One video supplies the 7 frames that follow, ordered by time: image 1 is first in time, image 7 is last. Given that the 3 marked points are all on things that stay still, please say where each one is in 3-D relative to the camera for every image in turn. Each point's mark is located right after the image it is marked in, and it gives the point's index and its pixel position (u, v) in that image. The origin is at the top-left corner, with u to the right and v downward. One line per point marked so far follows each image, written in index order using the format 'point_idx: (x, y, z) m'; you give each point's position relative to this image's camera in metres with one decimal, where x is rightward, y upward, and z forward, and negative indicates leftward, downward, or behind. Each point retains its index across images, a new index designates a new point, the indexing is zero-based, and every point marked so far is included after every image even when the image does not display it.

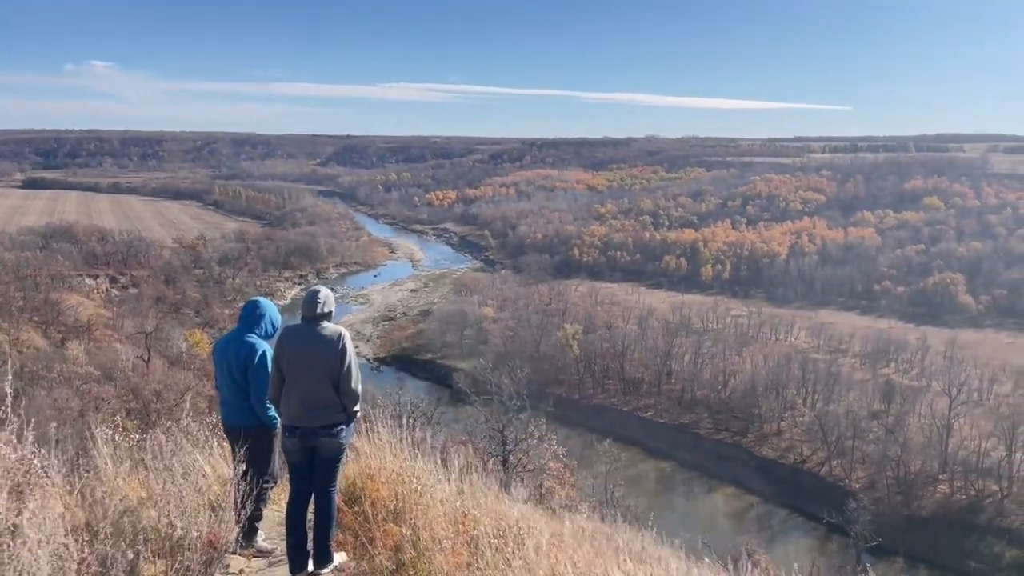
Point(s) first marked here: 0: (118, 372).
0: (-9.6, -2.0, +13.2) m
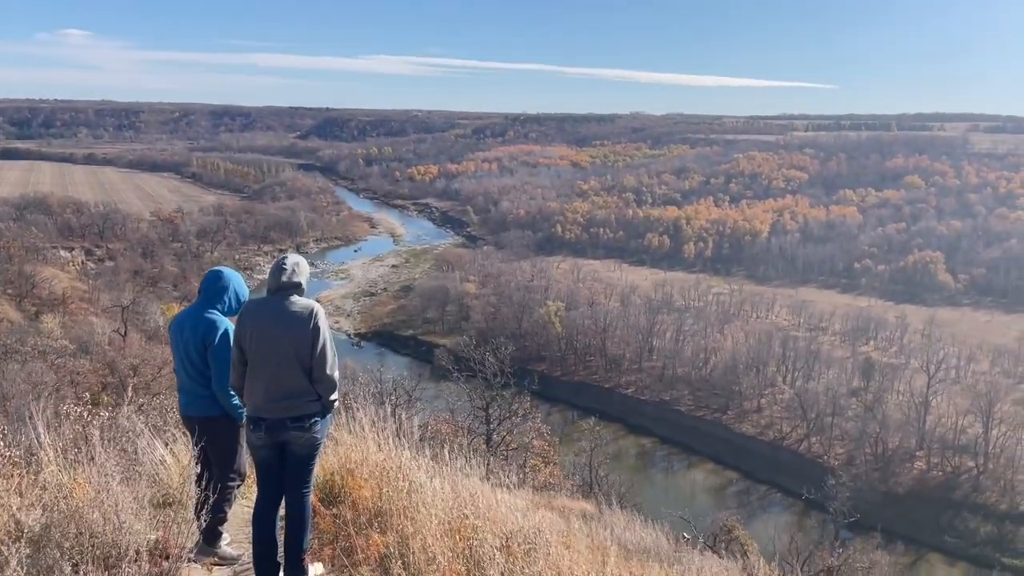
0: (-10.0, -1.4, +13.1) m
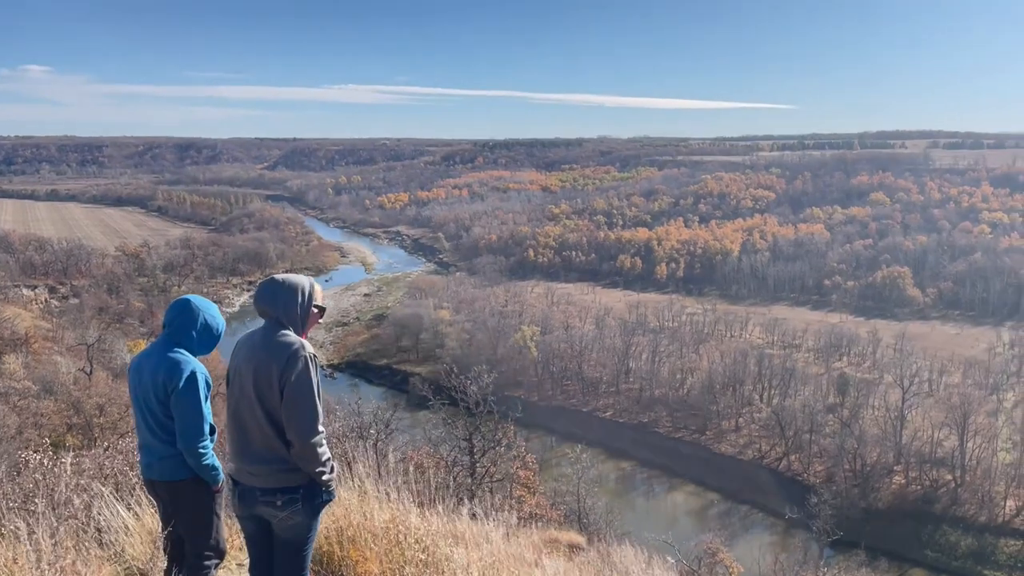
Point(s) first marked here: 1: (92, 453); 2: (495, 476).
0: (-10.5, -2.3, +12.8) m
1: (-7.3, -2.9, +9.5) m
2: (-0.3, -4.2, +12.0) m
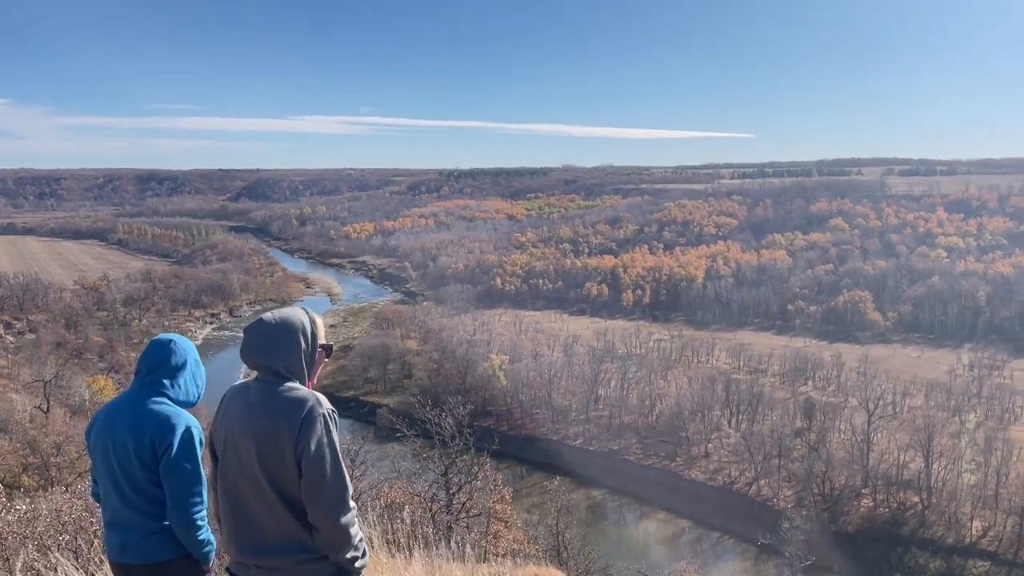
0: (-11.2, -3.0, +12.4) m
1: (-7.9, -3.5, +9.2) m
2: (-0.9, -4.8, +11.9) m
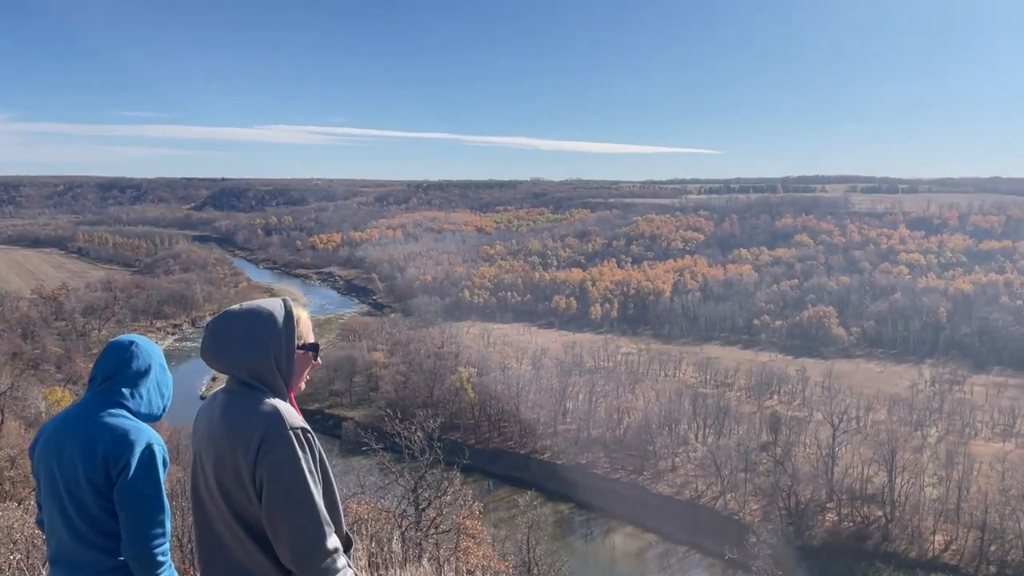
0: (-11.8, -3.2, +12.0) m
1: (-8.5, -3.6, +9.0) m
2: (-1.6, -5.0, +11.7) m
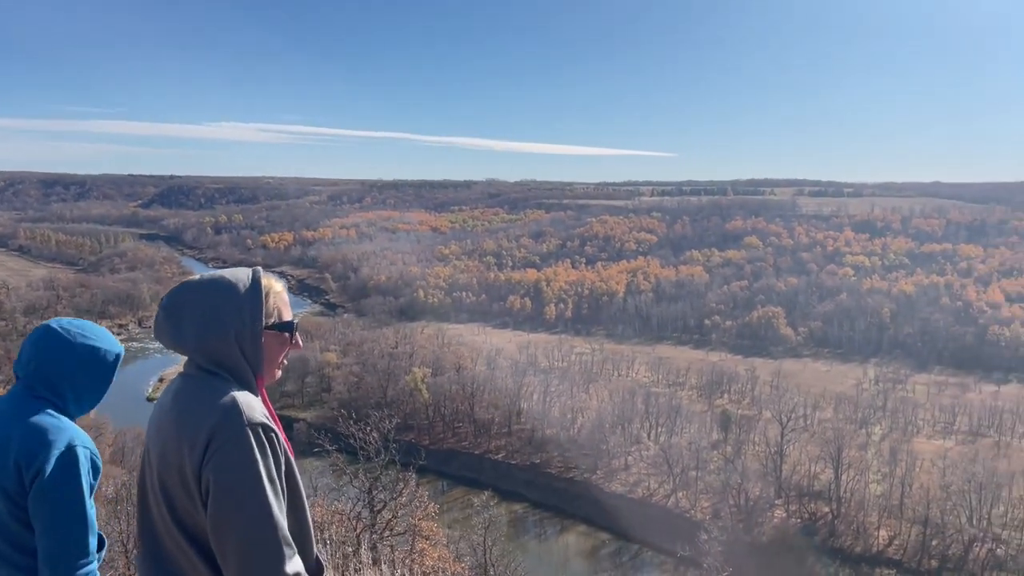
0: (-12.8, -3.2, +11.6) m
1: (-9.3, -3.6, +8.7) m
2: (-2.5, -5.0, +11.7) m
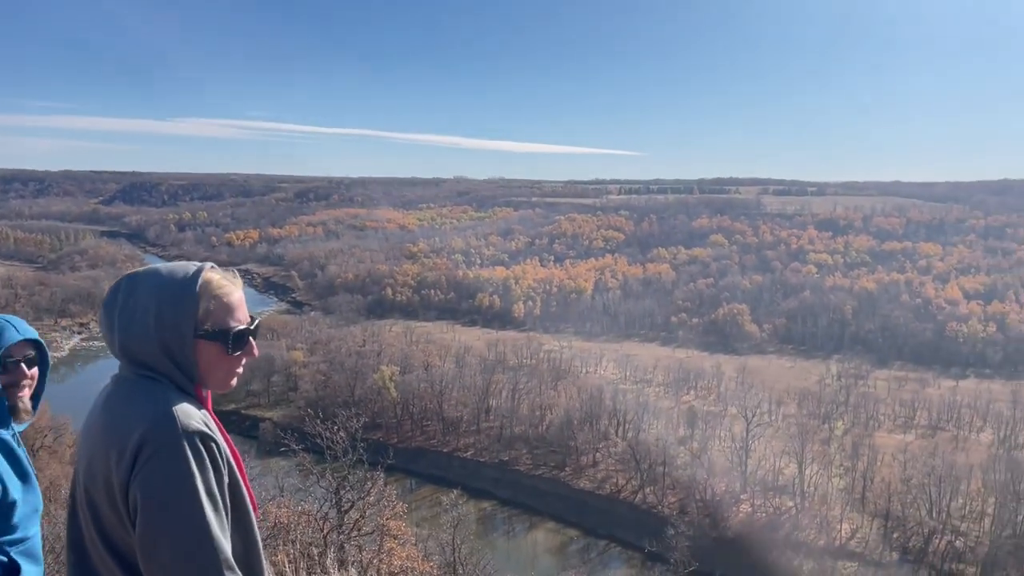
0: (-13.4, -3.2, +11.3) m
1: (-9.9, -3.6, +8.5) m
2: (-3.1, -5.0, +11.6) m
